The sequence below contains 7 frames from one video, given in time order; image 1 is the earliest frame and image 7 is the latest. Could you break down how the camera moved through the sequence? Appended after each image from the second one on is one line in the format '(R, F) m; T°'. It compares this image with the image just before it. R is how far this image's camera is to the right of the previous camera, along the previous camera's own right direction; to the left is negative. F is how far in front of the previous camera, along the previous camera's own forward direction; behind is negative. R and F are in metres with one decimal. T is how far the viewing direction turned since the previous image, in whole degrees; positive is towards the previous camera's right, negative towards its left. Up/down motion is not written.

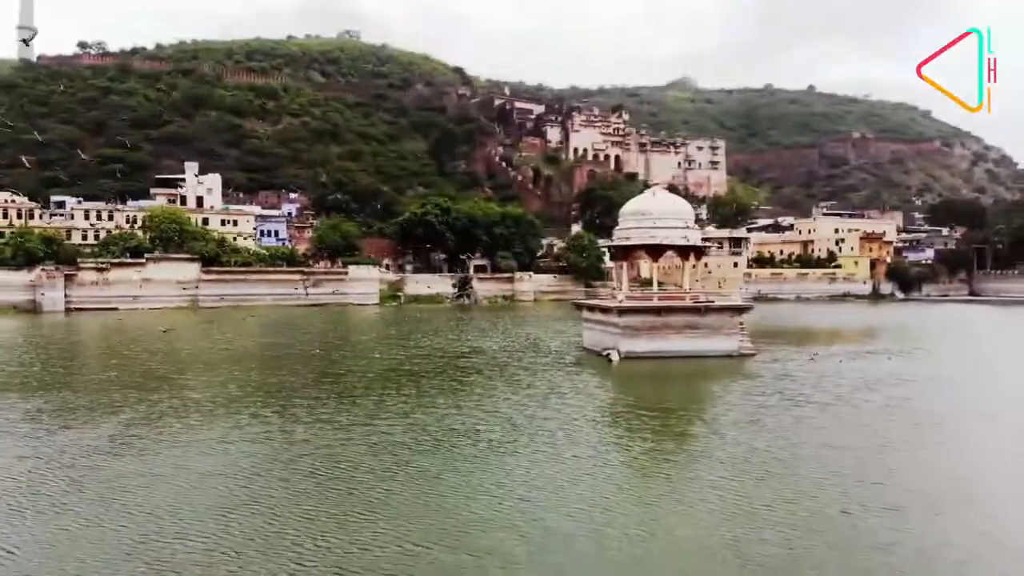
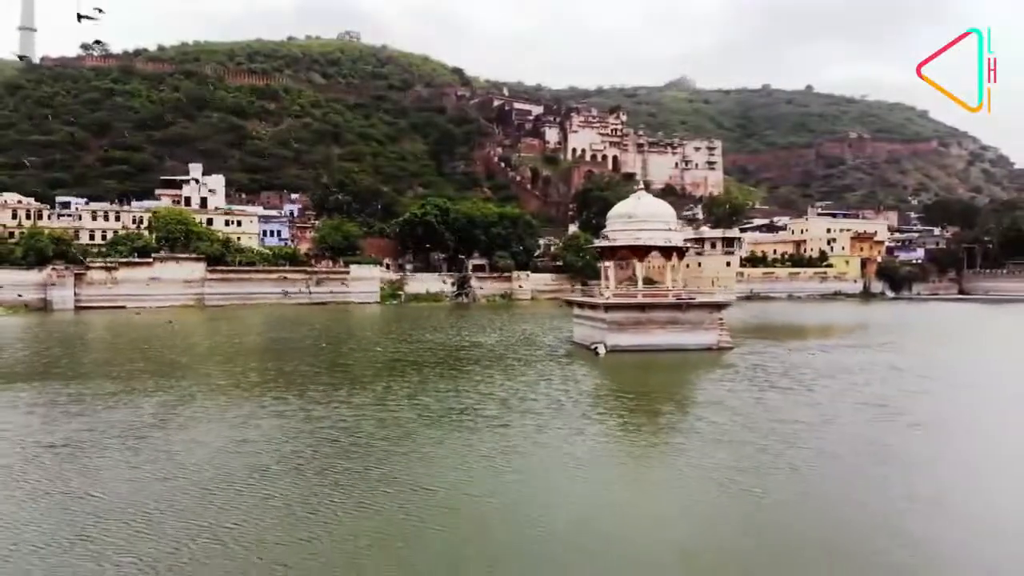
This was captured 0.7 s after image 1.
(+0.1, -1.4) m; 0°
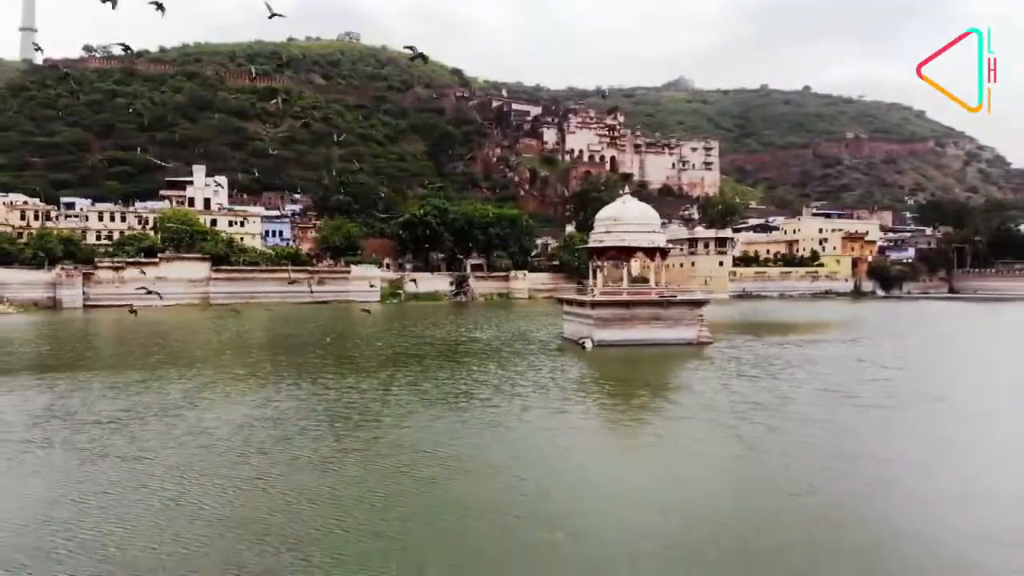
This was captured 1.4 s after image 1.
(+0.2, -1.4) m; 0°
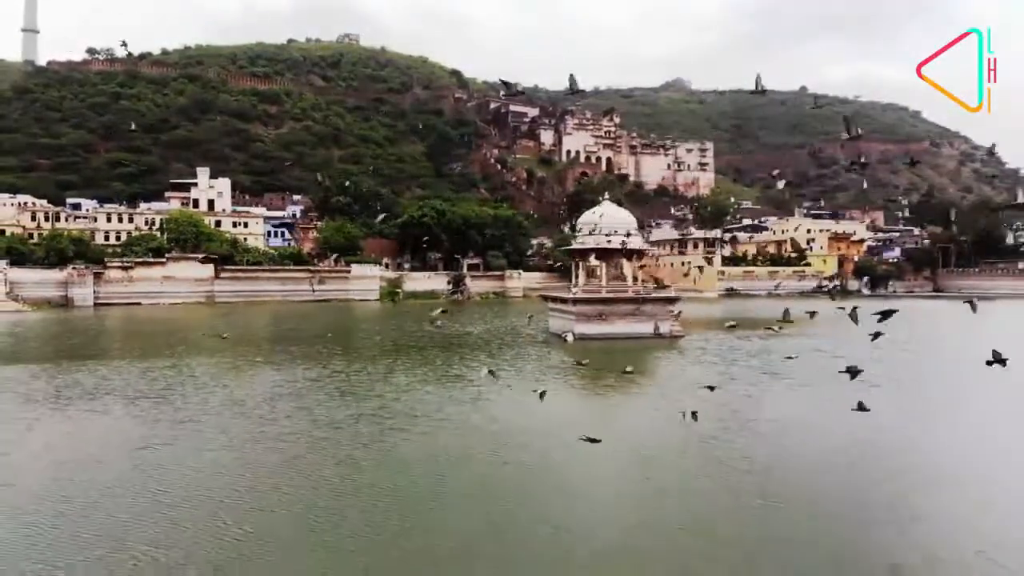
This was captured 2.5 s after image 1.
(+0.4, -2.1) m; 0°
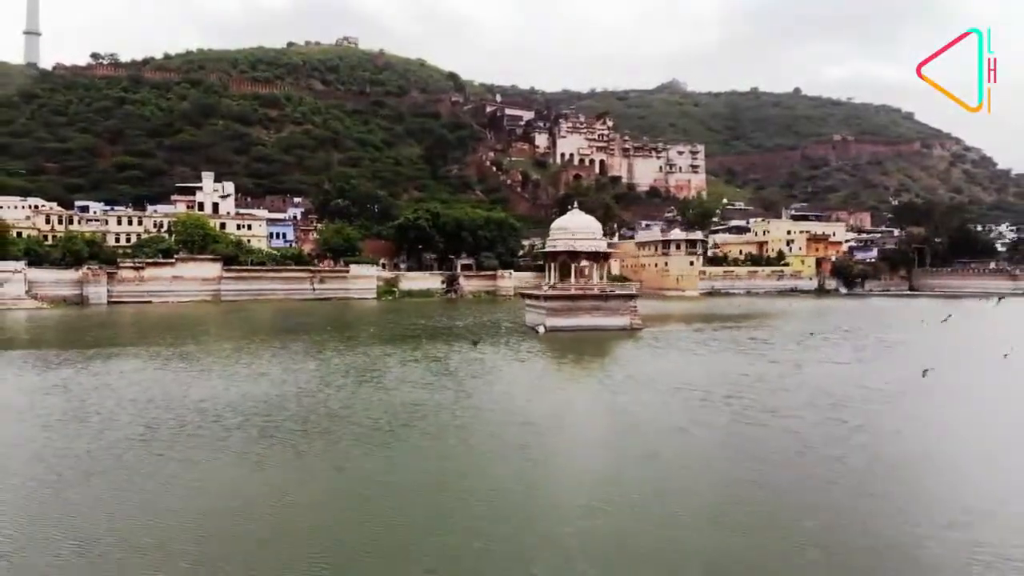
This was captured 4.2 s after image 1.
(+0.7, -3.4) m; 0°
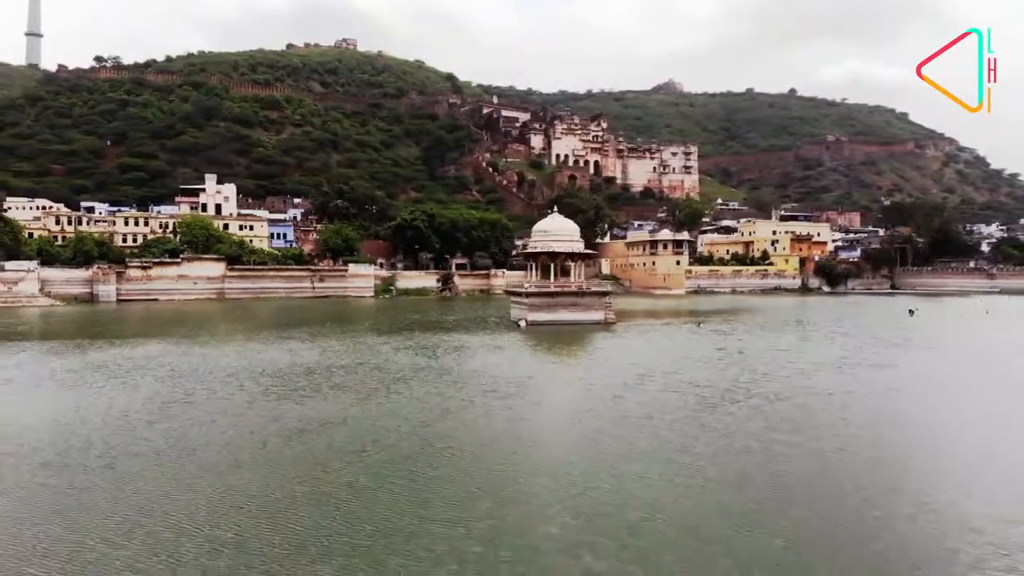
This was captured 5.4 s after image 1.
(+0.6, -2.6) m; 0°
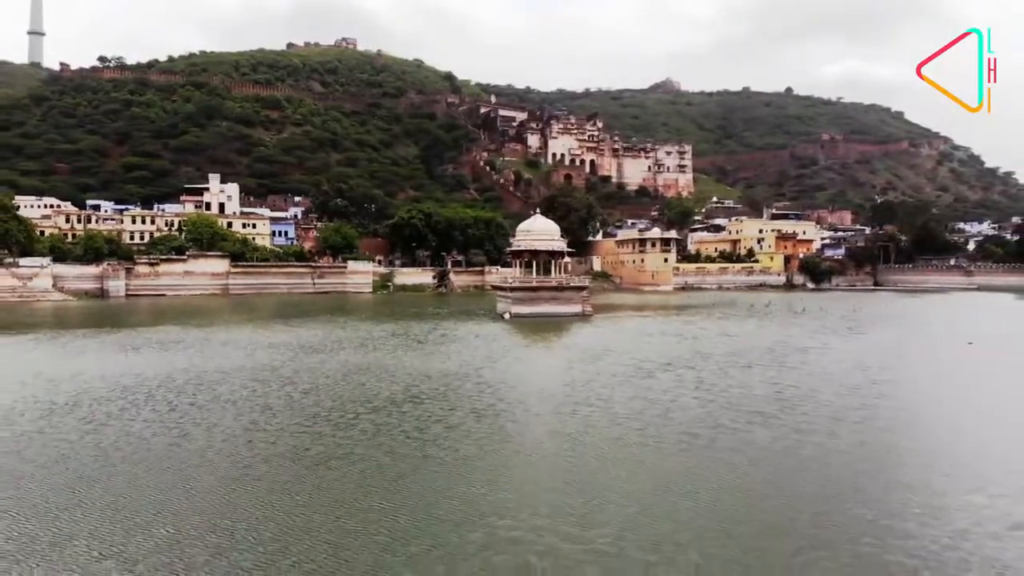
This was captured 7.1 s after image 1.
(+0.6, -2.7) m; 0°
